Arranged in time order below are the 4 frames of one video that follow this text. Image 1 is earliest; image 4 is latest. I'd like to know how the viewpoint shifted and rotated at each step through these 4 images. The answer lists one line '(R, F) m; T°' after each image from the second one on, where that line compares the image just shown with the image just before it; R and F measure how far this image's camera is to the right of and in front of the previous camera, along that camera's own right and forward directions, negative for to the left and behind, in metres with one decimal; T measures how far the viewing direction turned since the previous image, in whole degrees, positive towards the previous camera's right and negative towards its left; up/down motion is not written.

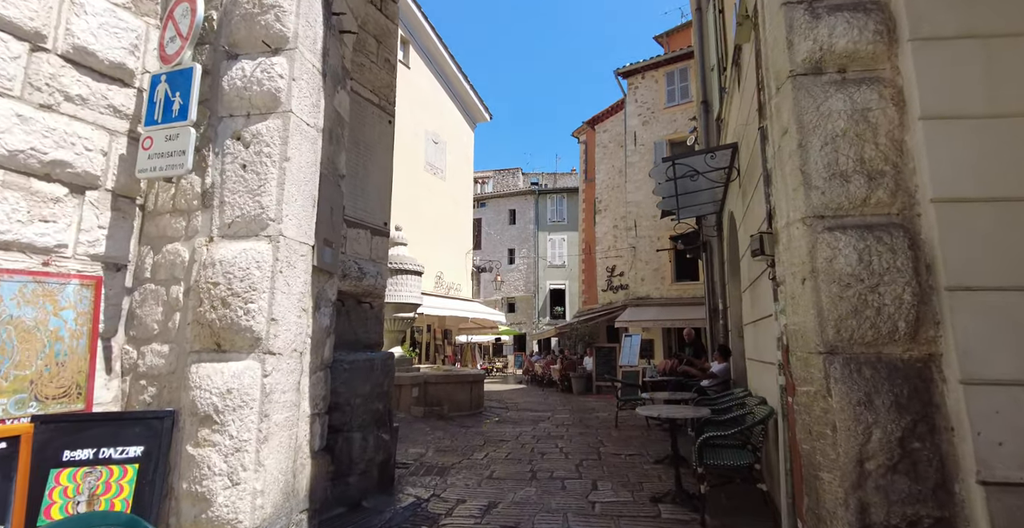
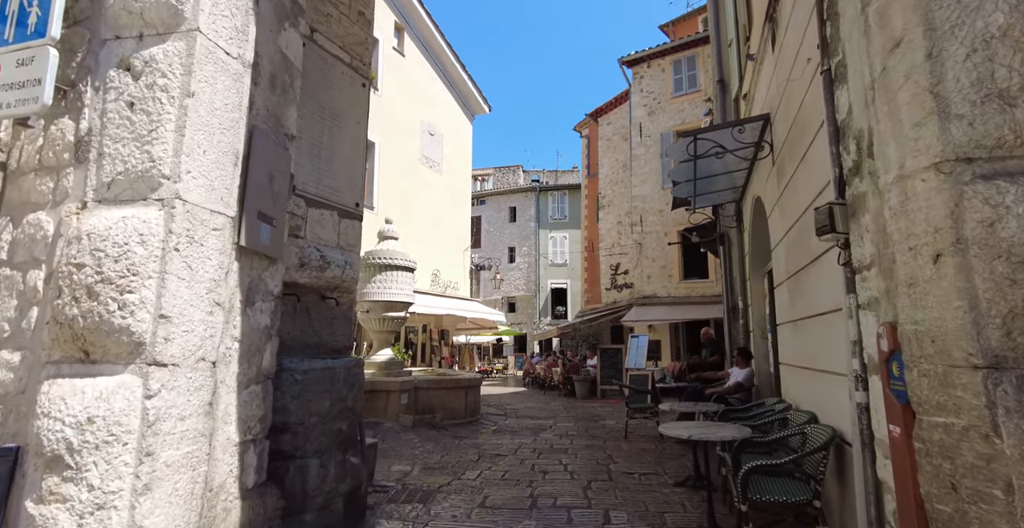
(0.0, +0.7) m; 0°
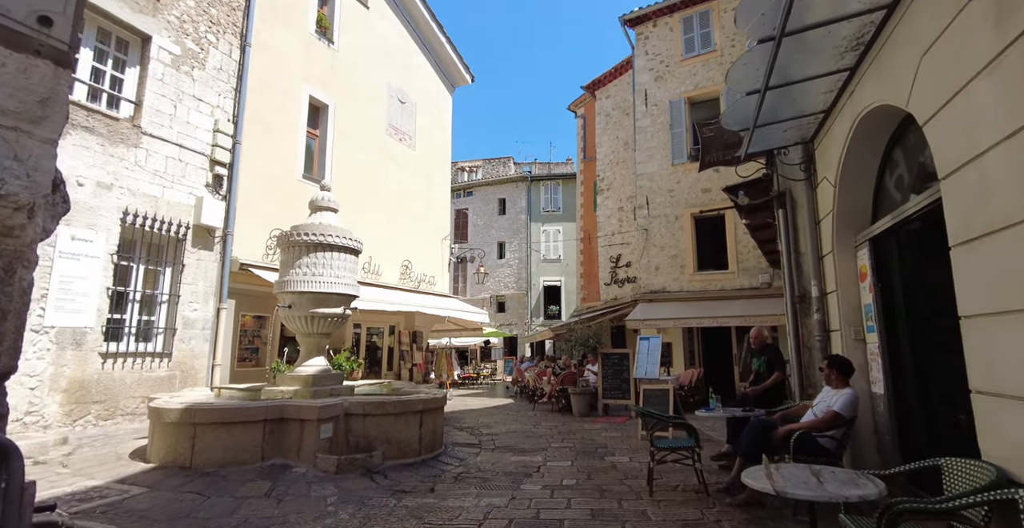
(+0.2, +2.2) m; +1°
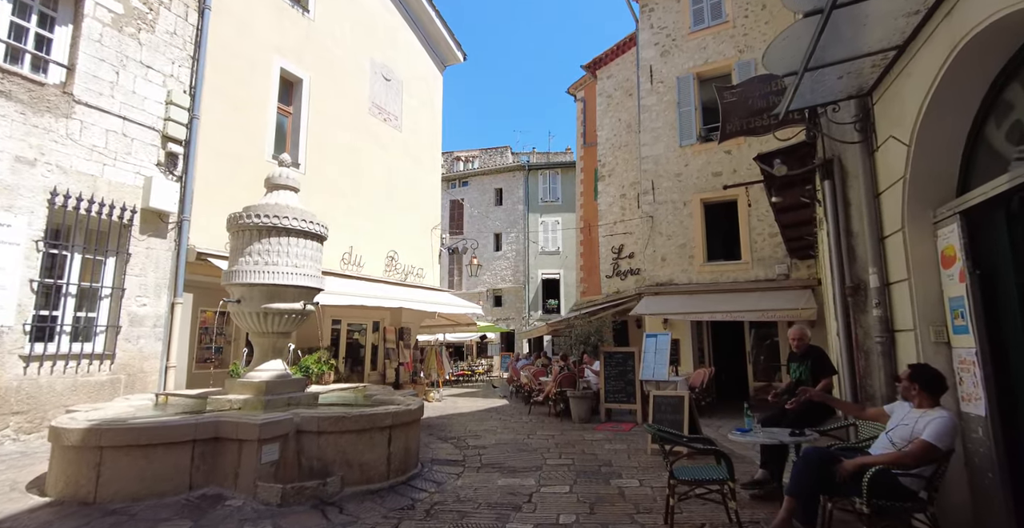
(+0.1, +0.9) m; 0°
